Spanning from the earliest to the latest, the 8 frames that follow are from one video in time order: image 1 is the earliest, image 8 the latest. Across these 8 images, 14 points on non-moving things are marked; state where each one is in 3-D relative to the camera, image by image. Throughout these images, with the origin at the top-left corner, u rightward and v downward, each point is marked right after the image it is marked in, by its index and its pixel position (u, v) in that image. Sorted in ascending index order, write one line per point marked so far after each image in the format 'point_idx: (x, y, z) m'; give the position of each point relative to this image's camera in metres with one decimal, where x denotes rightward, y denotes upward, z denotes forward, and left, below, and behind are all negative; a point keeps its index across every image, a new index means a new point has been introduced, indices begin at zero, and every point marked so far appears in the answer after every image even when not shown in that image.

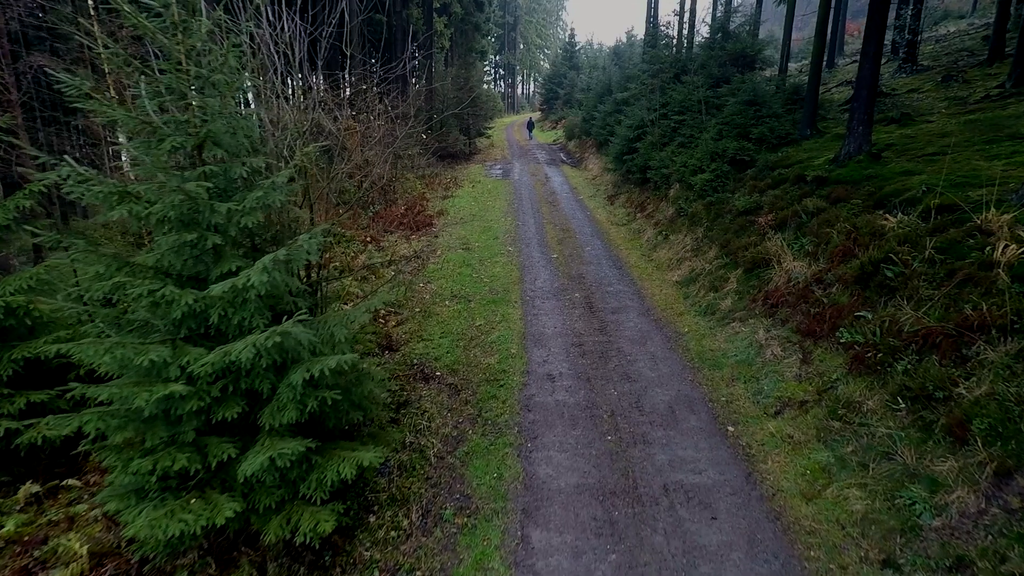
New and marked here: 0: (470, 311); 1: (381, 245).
0: (-0.9, -0.5, +10.0) m
1: (-3.9, +1.3, +14.4) m
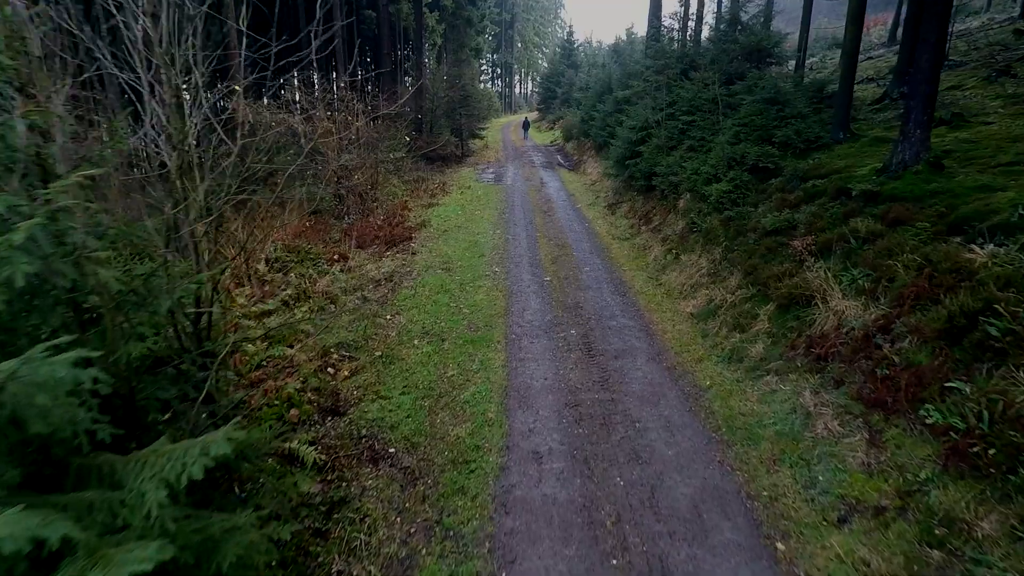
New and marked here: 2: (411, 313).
0: (-1.2, -1.1, +8.2) m
1: (-4.2, +0.6, +12.6) m
2: (-2.0, -0.5, +9.8) m
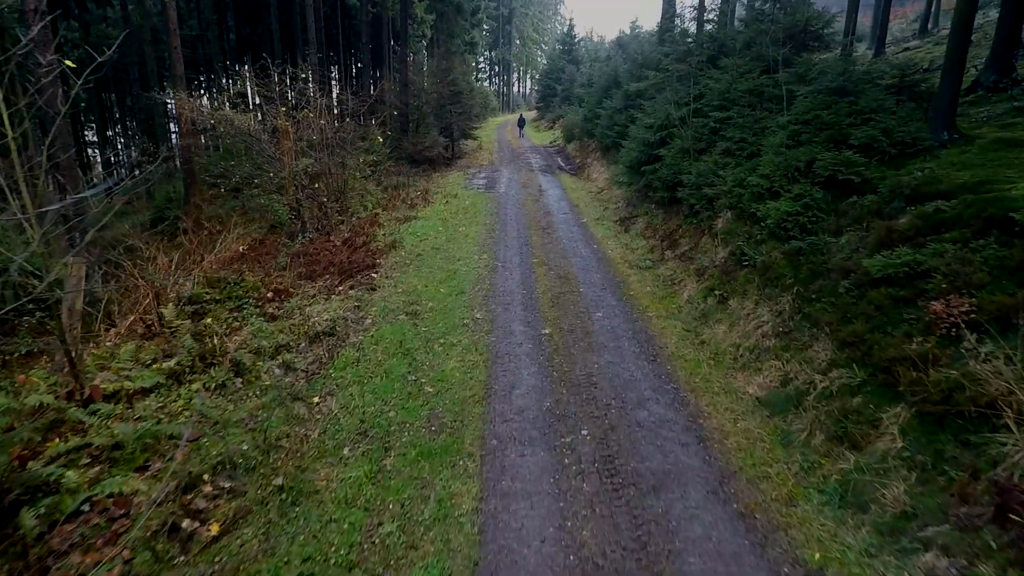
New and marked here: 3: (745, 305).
0: (-1.4, -2.1, +5.2) m
1: (-4.5, -0.3, +9.6) m
2: (-2.3, -1.5, +6.8) m
3: (+3.8, -0.3, +7.9) m
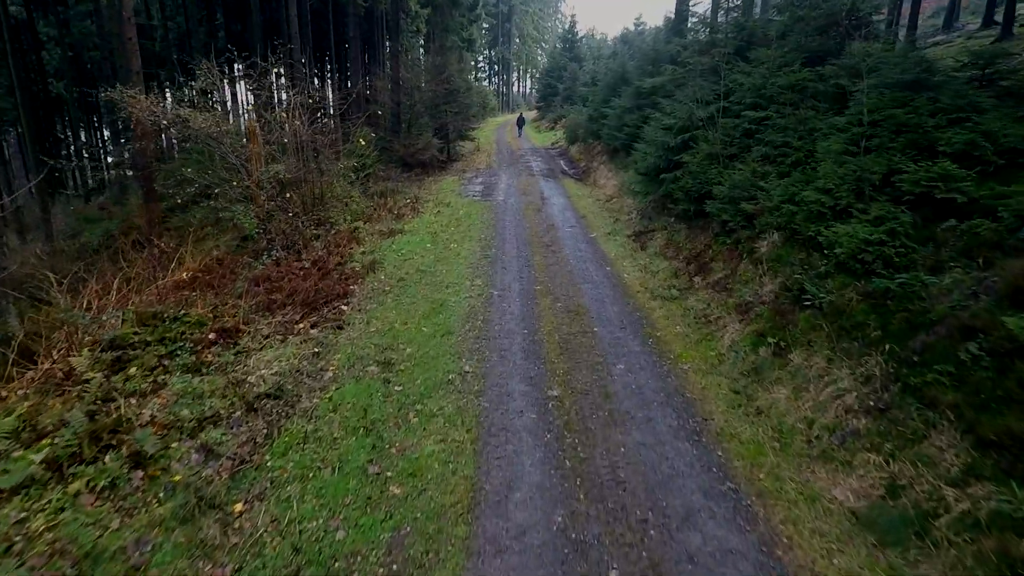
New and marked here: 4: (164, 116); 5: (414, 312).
0: (-1.4, -2.7, +3.4) m
1: (-4.5, -1.0, +7.7) m
2: (-2.3, -2.1, +4.9) m
3: (+3.8, -0.9, +6.1) m
4: (-8.7, +4.3, +12.2) m
5: (-1.8, -0.4, +8.8) m
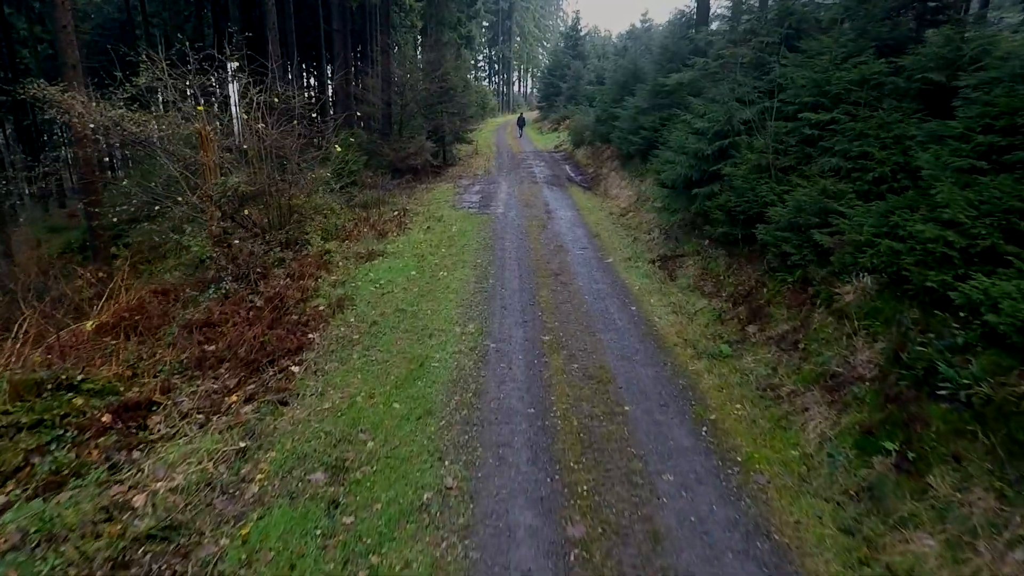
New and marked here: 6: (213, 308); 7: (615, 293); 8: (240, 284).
0: (-1.4, -3.5, +1.3) m
1: (-4.5, -1.8, +5.6) m
2: (-2.3, -2.9, +2.9) m
3: (+3.8, -1.7, +4.0) m
4: (-8.7, +3.5, +10.1) m
5: (-1.8, -1.2, +6.8) m
6: (-5.4, -0.4, +8.7) m
7: (+2.0, -0.1, +9.2) m
8: (-5.5, +0.1, +9.8) m
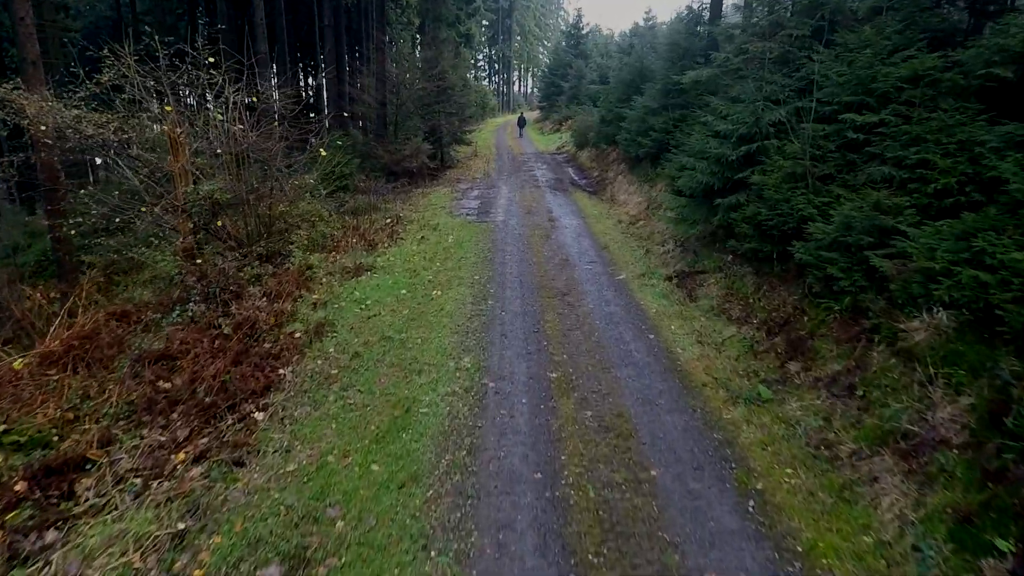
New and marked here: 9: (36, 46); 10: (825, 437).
0: (-1.4, -3.9, +0.2) m
1: (-4.5, -2.2, +4.6) m
2: (-2.2, -3.3, +1.8) m
3: (+3.8, -2.1, +3.0) m
4: (-8.7, +3.2, +9.0) m
5: (-1.7, -1.6, +5.7) m
6: (-5.3, -0.8, +7.6) m
7: (+2.0, -0.5, +8.2) m
8: (-5.5, -0.3, +8.8) m
9: (-10.9, +5.5, +11.0) m
10: (+3.4, -1.6, +5.2) m
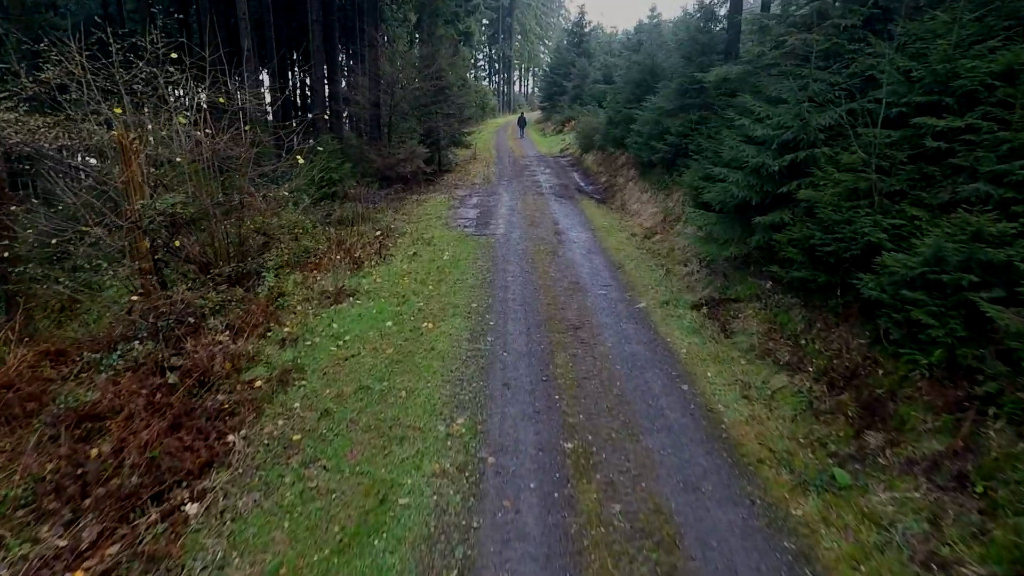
0: (-1.3, -4.4, -1.1) m
1: (-4.4, -2.7, +3.3) m
2: (-2.2, -3.8, +0.5) m
3: (+3.9, -2.6, +1.6) m
4: (-8.6, +2.6, +7.7) m
5: (-1.7, -2.1, +4.4) m
6: (-5.3, -1.3, +6.3) m
7: (+2.0, -1.0, +6.8) m
8: (-5.5, -0.9, +7.5) m
9: (-10.8, +4.9, +9.7) m
10: (+3.4, -2.1, +3.9) m
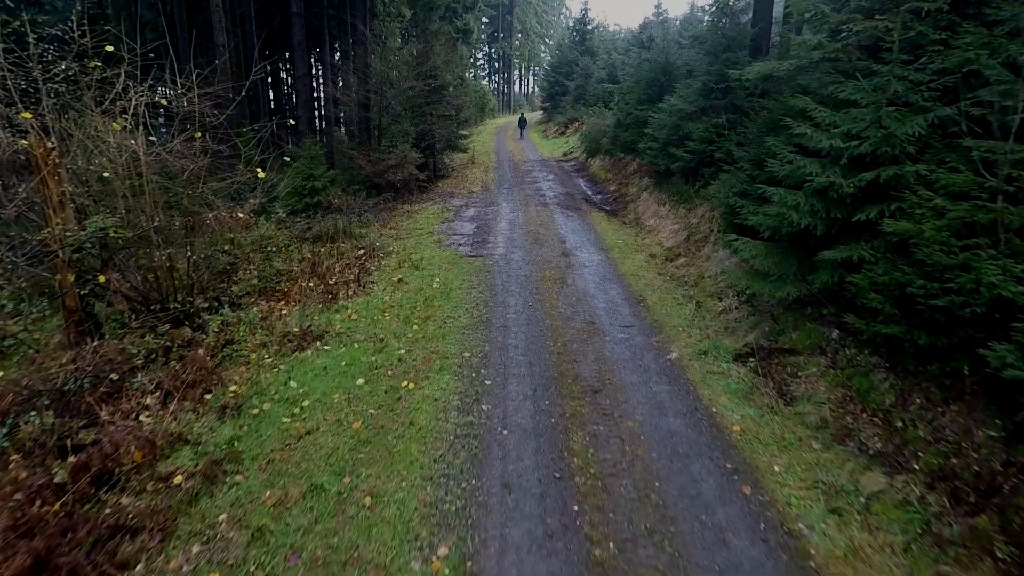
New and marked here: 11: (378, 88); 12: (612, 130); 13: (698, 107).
0: (-1.3, -5.1, -2.7) m
1: (-4.4, -3.4, +1.7) m
2: (-2.2, -4.5, -1.1) m
3: (+3.9, -3.3, 0.0) m
4: (-8.6, +2.0, +6.1) m
5: (-1.7, -2.8, +2.8) m
6: (-5.3, -2.0, +4.7) m
7: (+2.1, -1.7, +5.2) m
8: (-5.4, -1.5, +5.9) m
9: (-10.8, +4.3, +8.1) m
10: (+3.4, -2.8, +2.3) m
11: (-5.2, +7.7, +18.6) m
12: (+3.9, +6.1, +18.7) m
13: (+4.6, +4.4, +11.7) m
